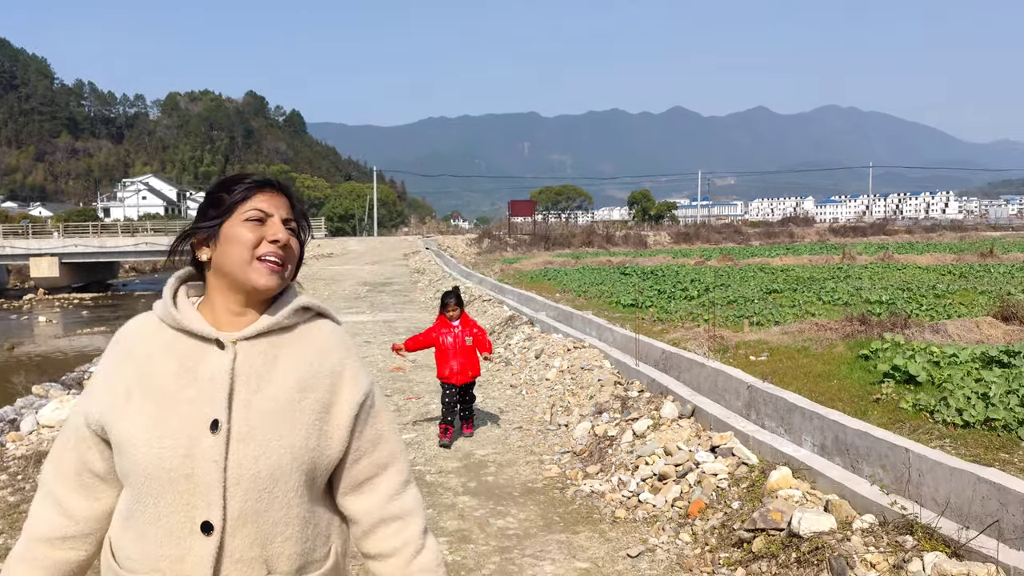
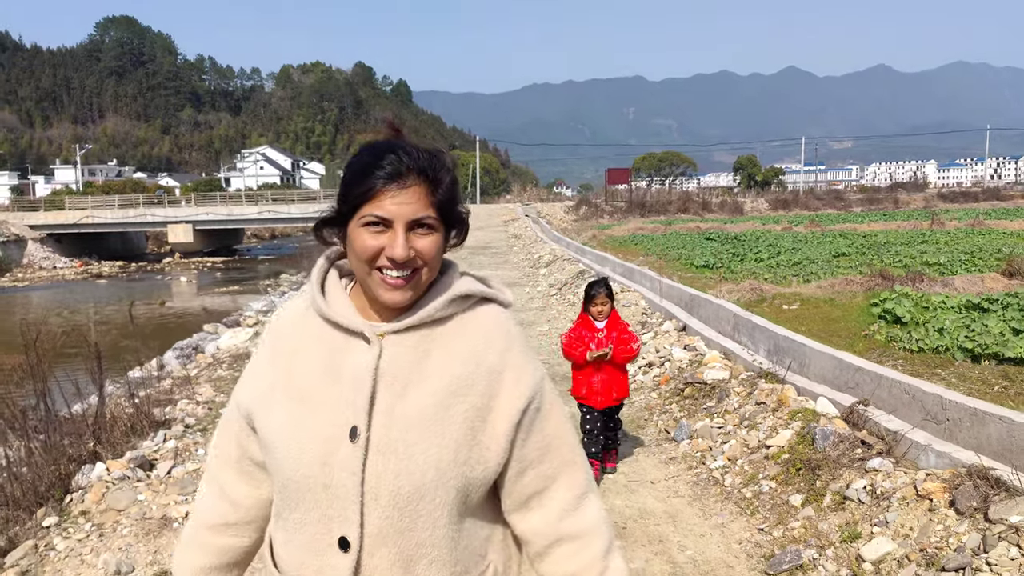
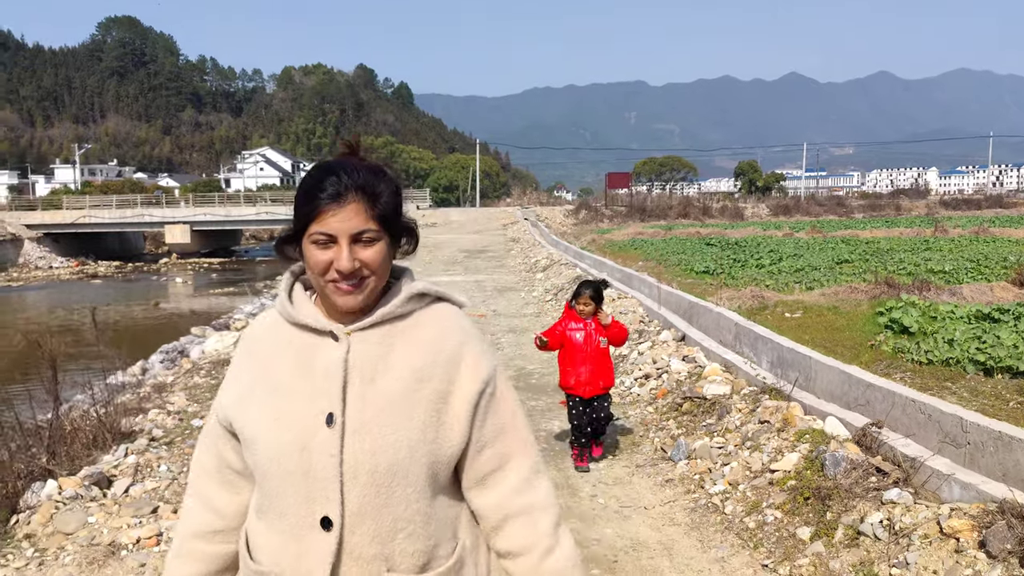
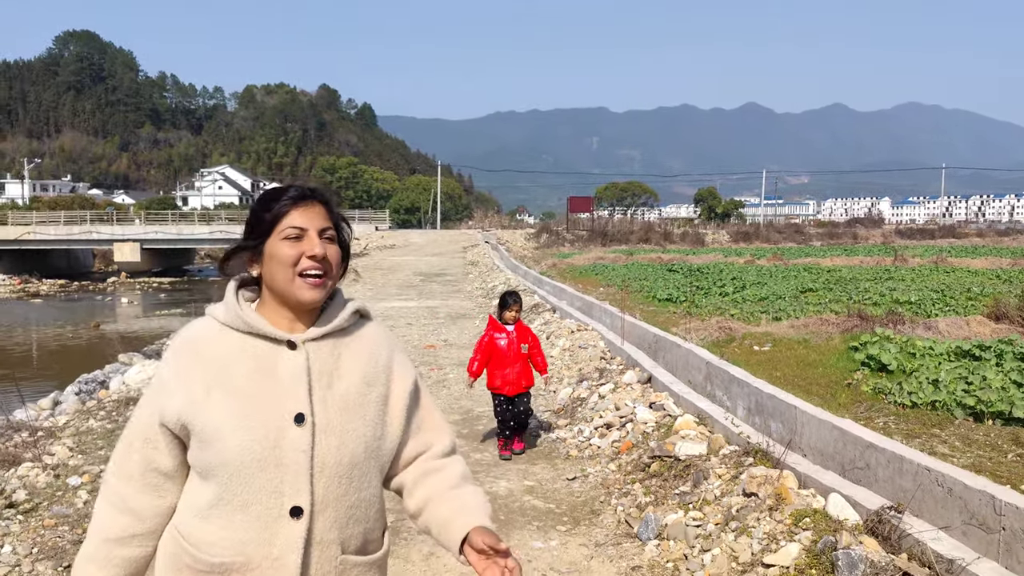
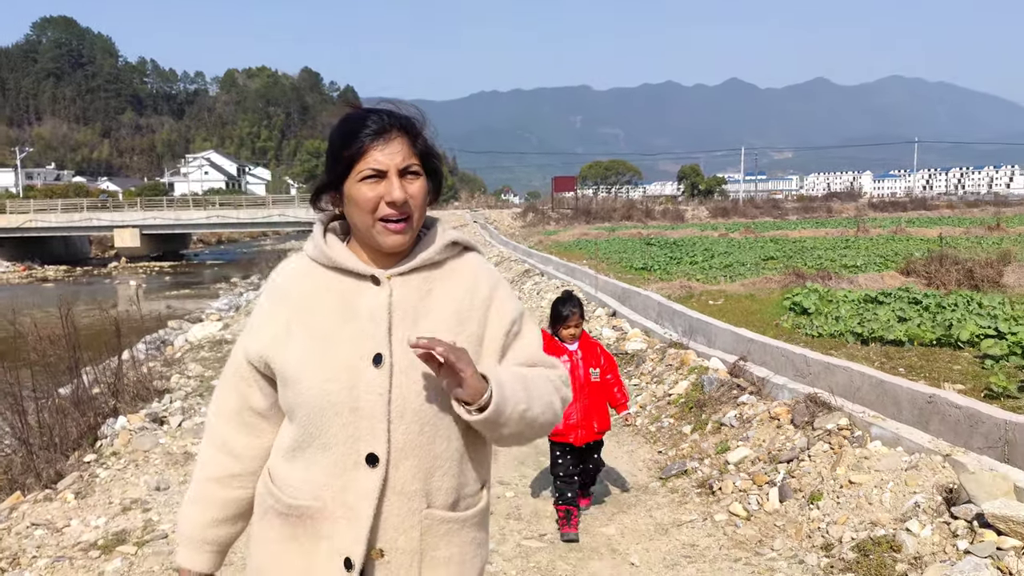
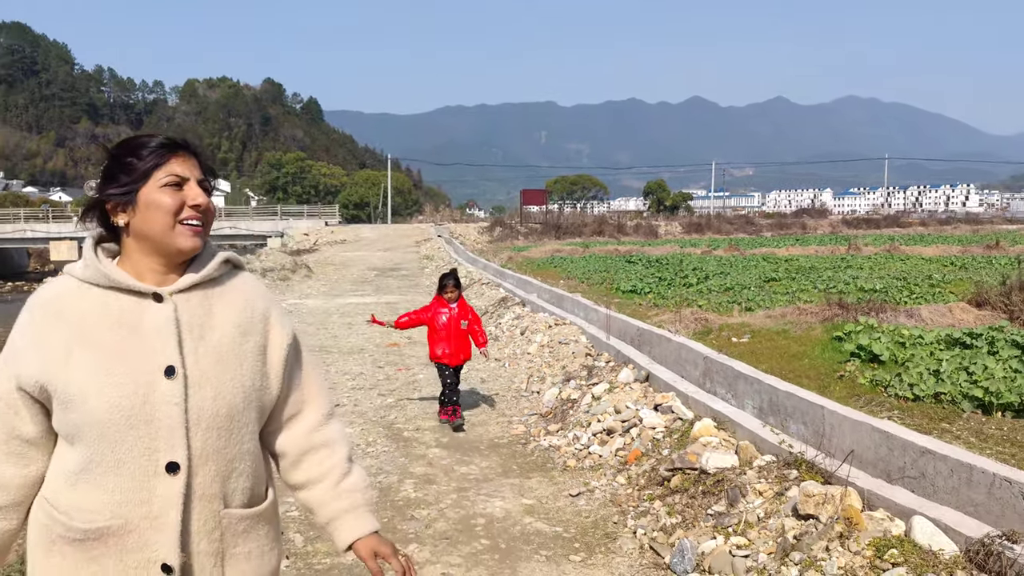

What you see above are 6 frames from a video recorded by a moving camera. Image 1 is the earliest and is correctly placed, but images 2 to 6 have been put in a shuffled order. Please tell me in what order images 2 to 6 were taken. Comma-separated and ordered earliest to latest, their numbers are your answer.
6, 4, 3, 2, 5
